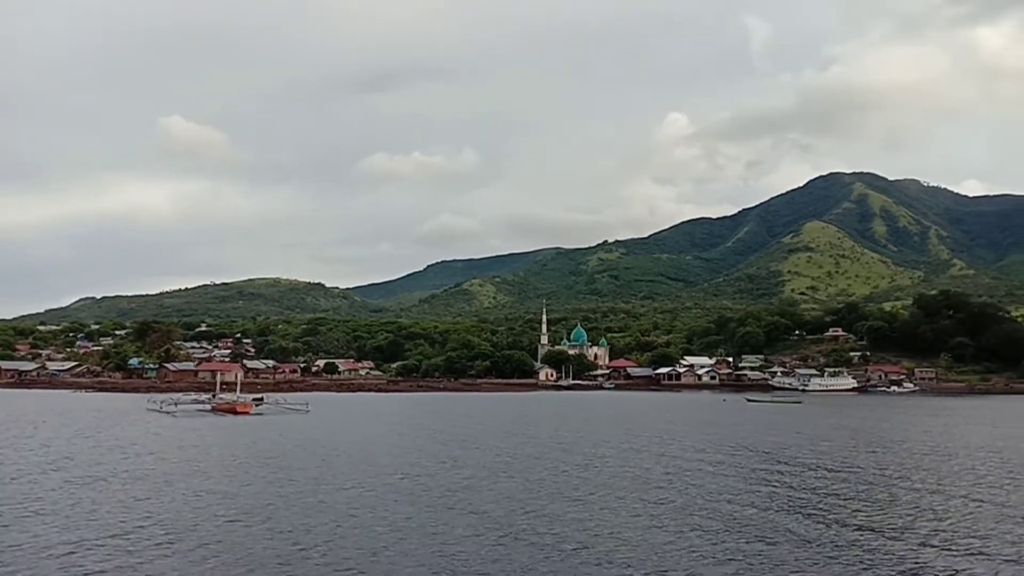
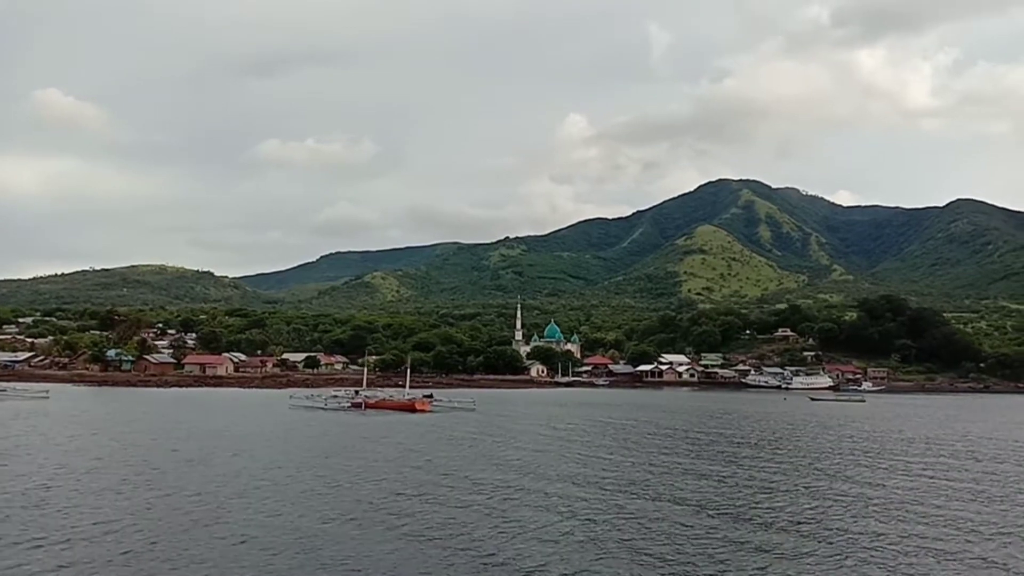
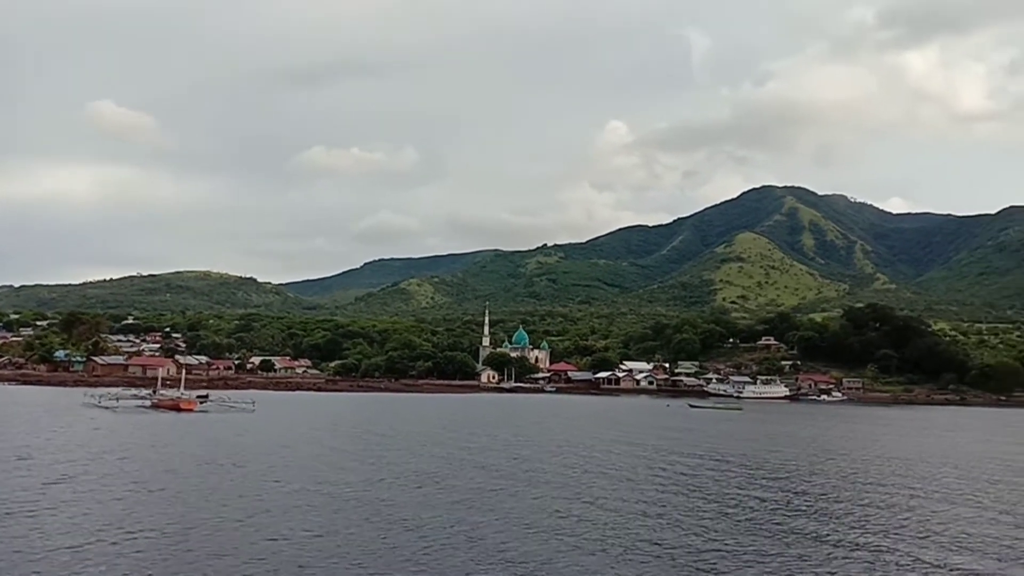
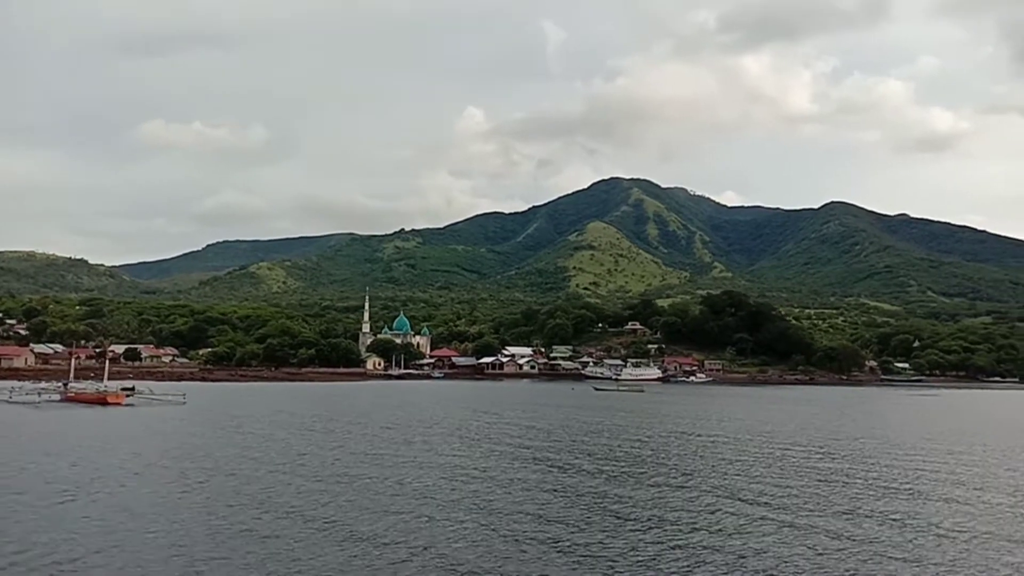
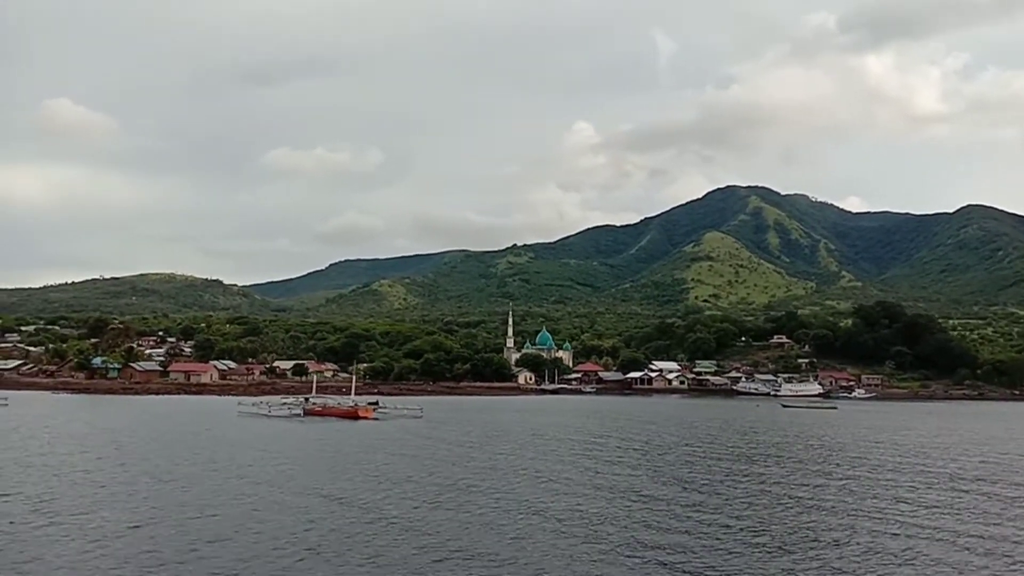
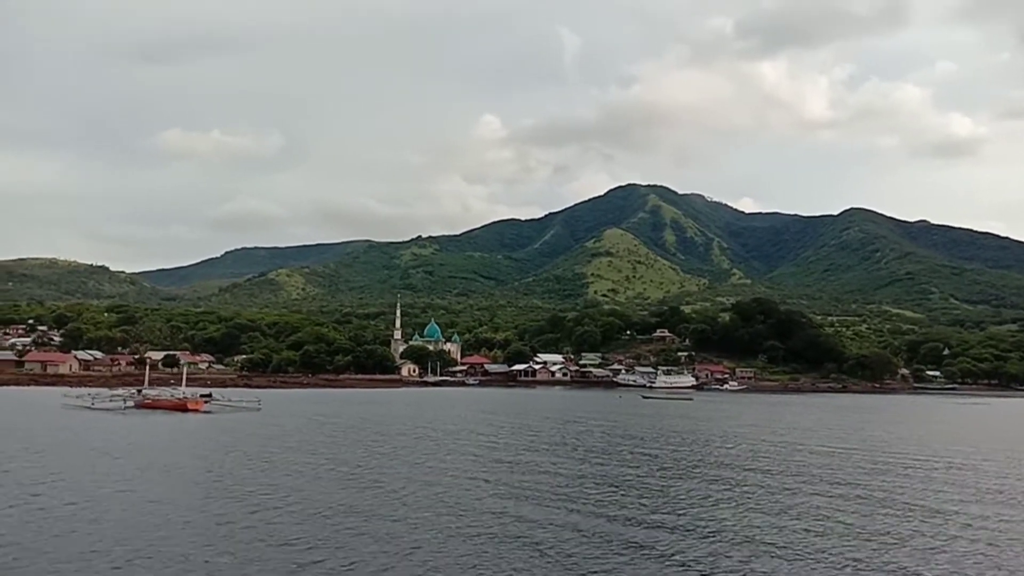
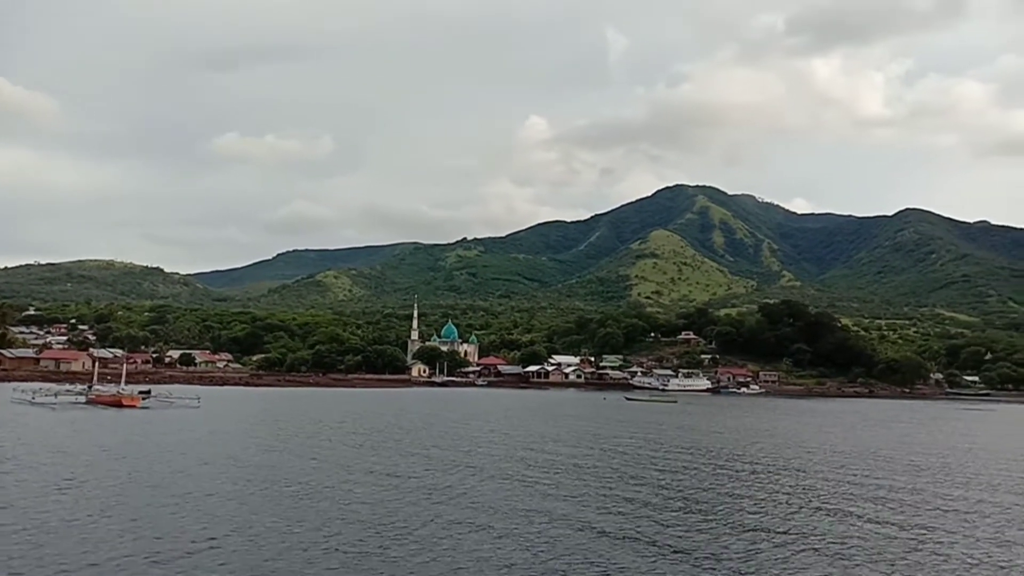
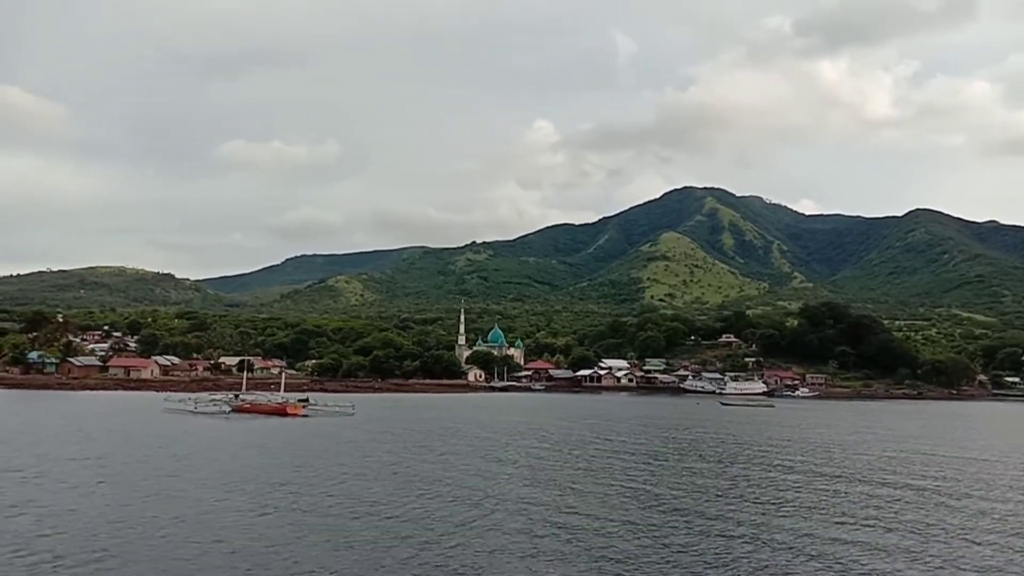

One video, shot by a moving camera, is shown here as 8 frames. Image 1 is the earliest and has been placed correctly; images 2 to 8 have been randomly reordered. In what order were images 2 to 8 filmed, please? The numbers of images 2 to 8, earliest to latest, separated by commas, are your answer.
3, 7, 4, 6, 8, 5, 2
